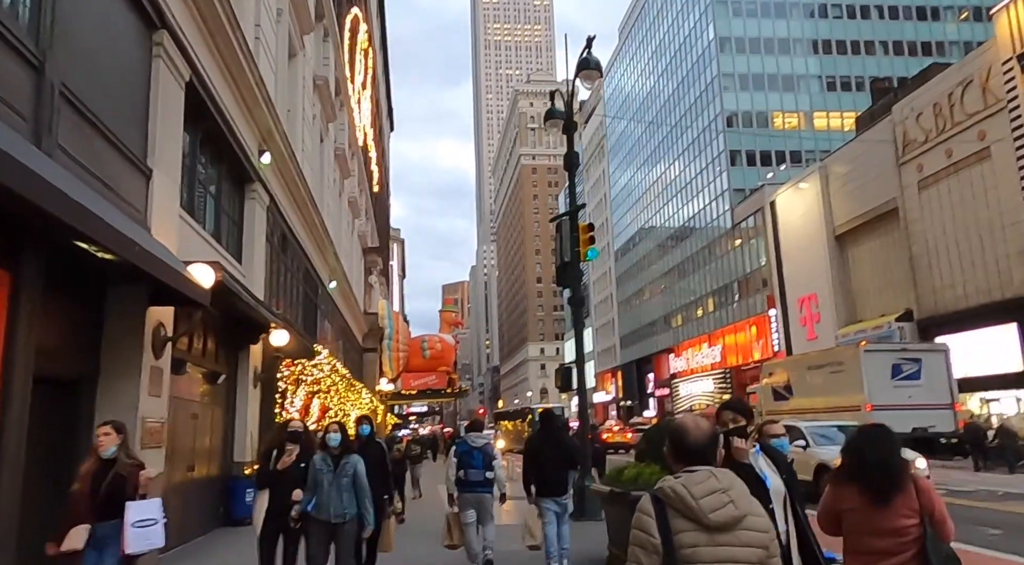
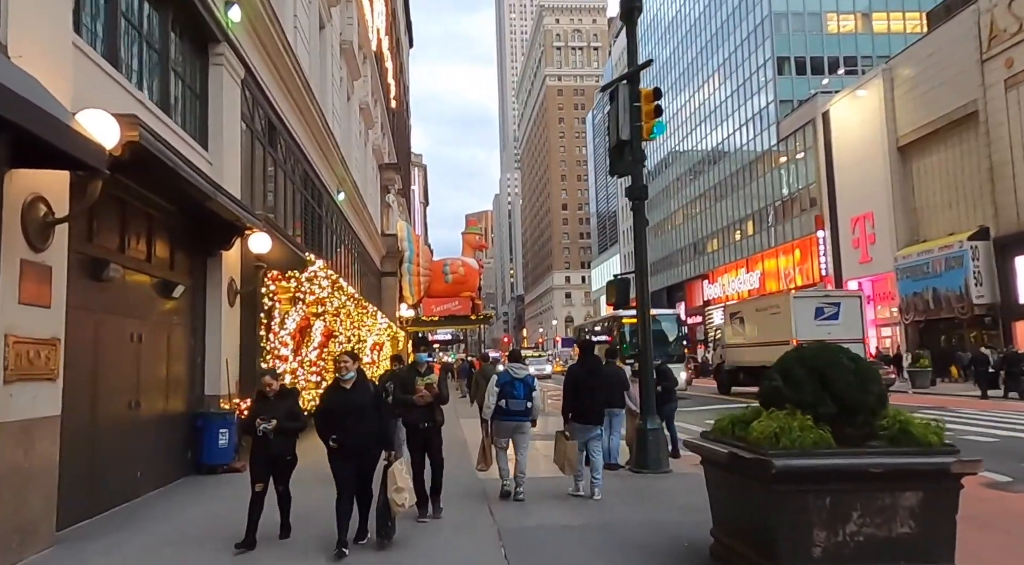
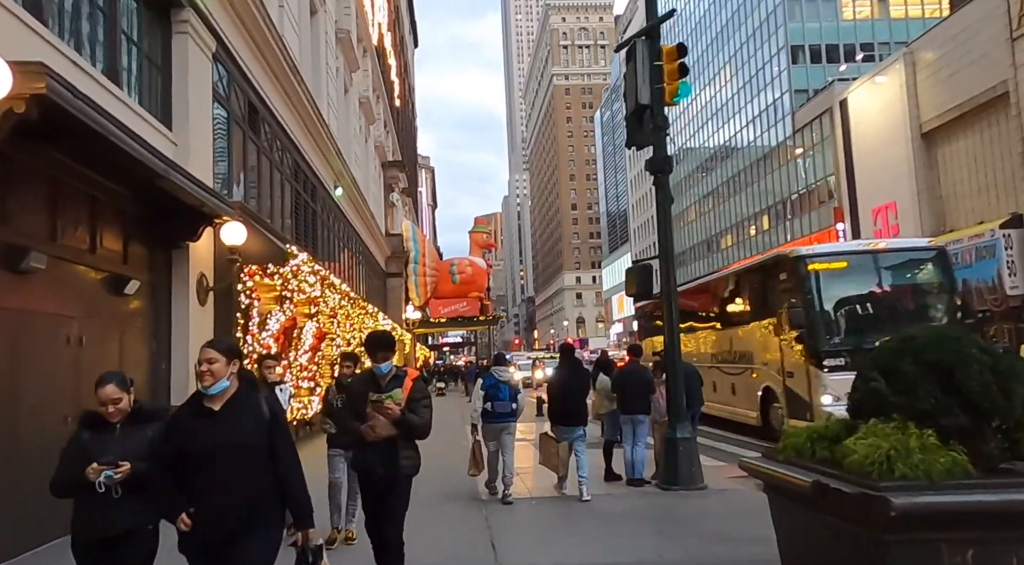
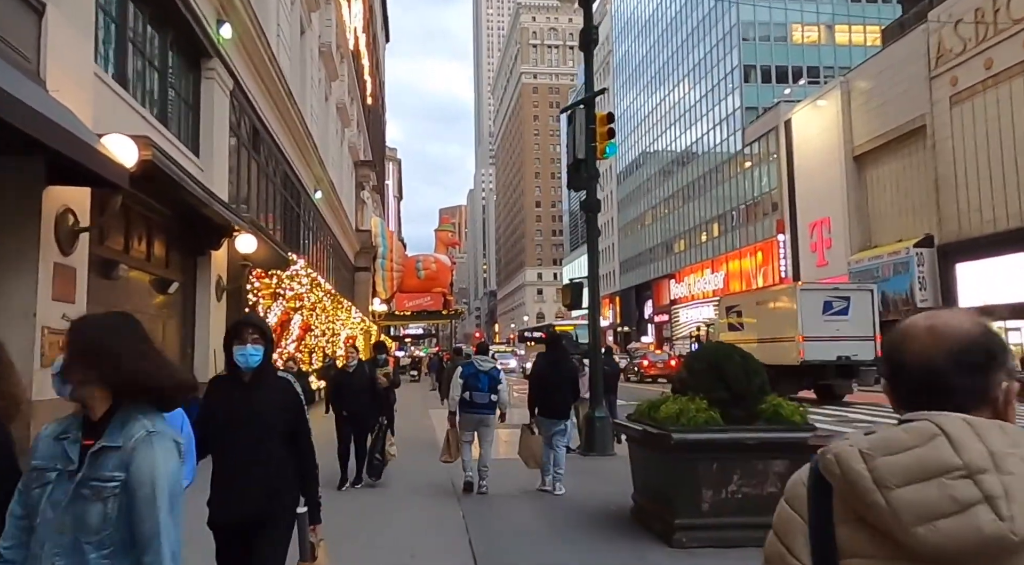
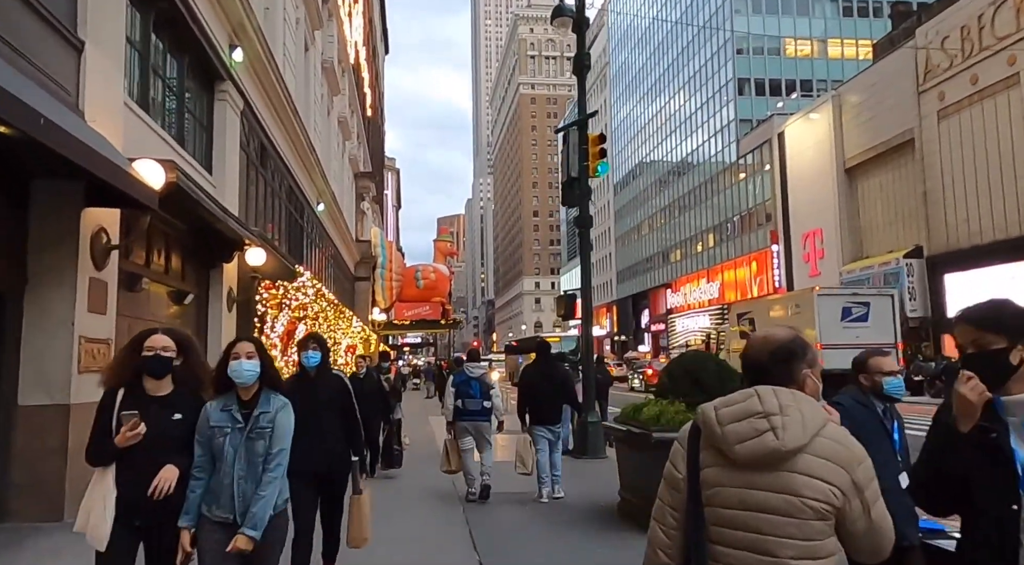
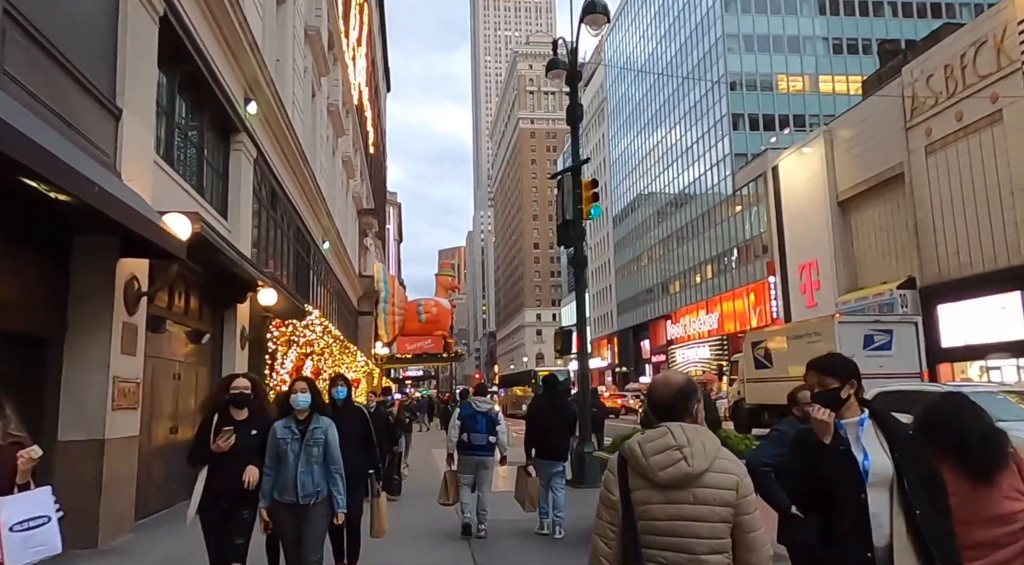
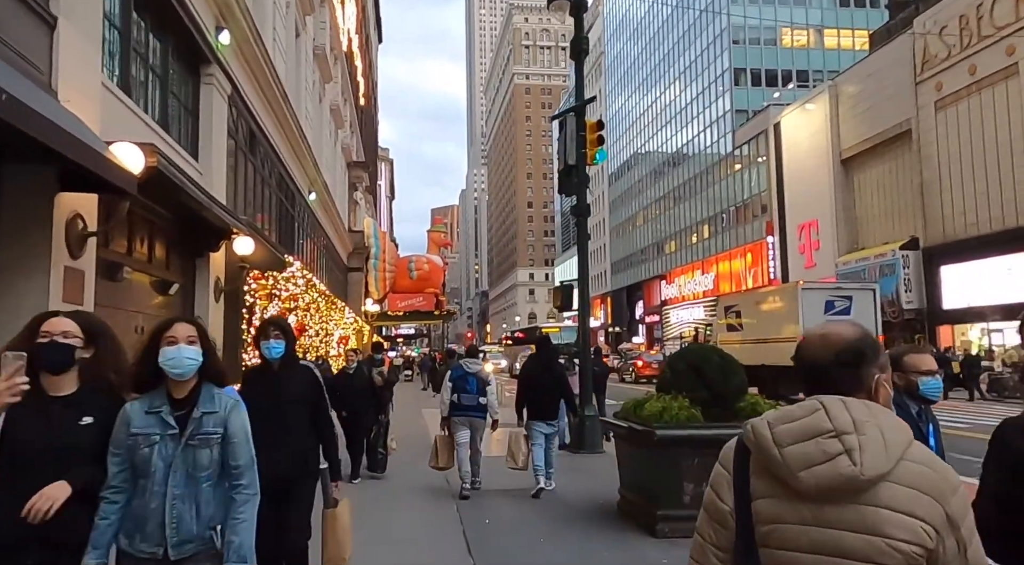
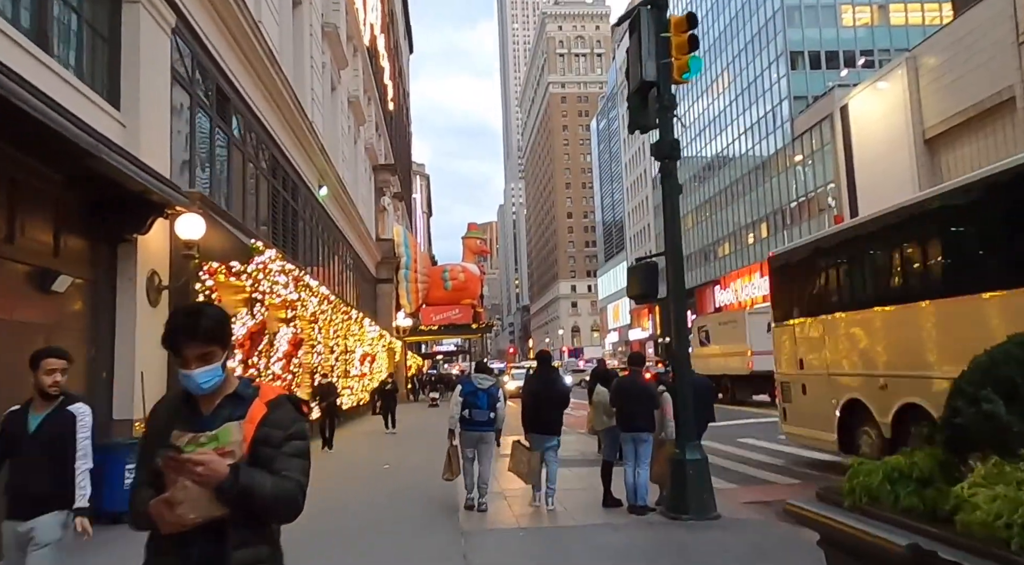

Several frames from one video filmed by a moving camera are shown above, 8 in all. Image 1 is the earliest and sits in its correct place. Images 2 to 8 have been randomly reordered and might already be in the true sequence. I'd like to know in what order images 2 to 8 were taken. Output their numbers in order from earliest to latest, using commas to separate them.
6, 5, 7, 4, 2, 3, 8
